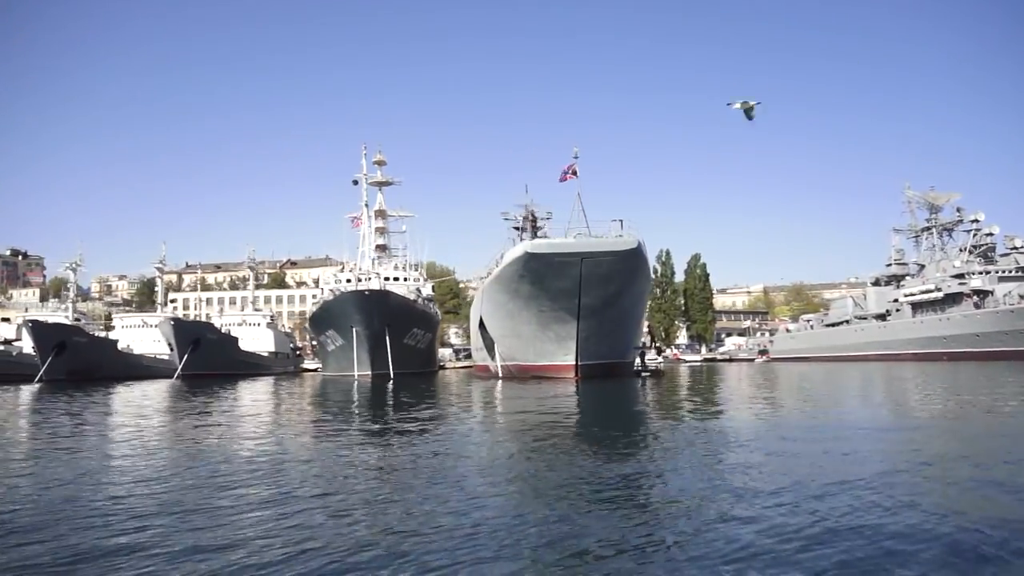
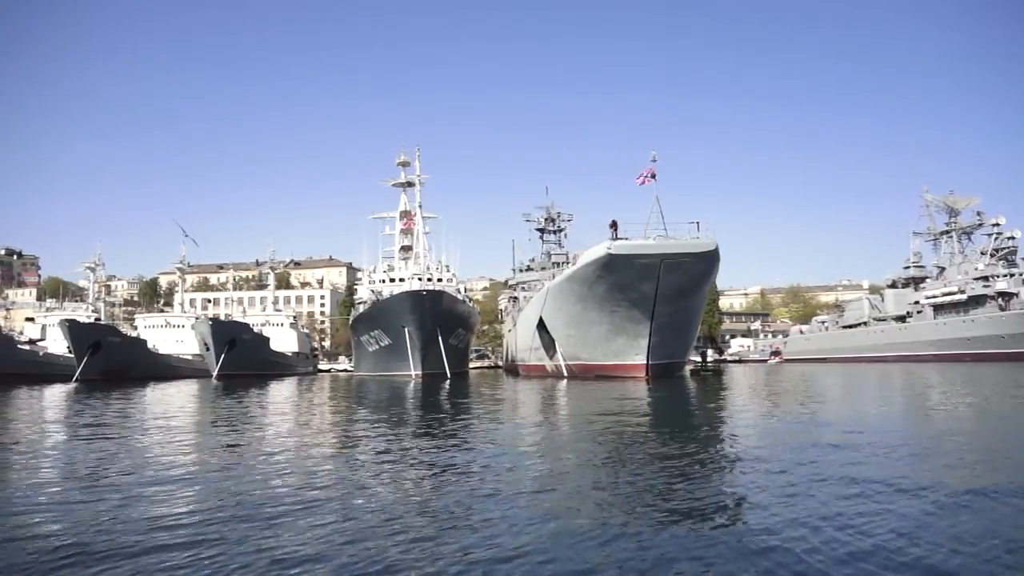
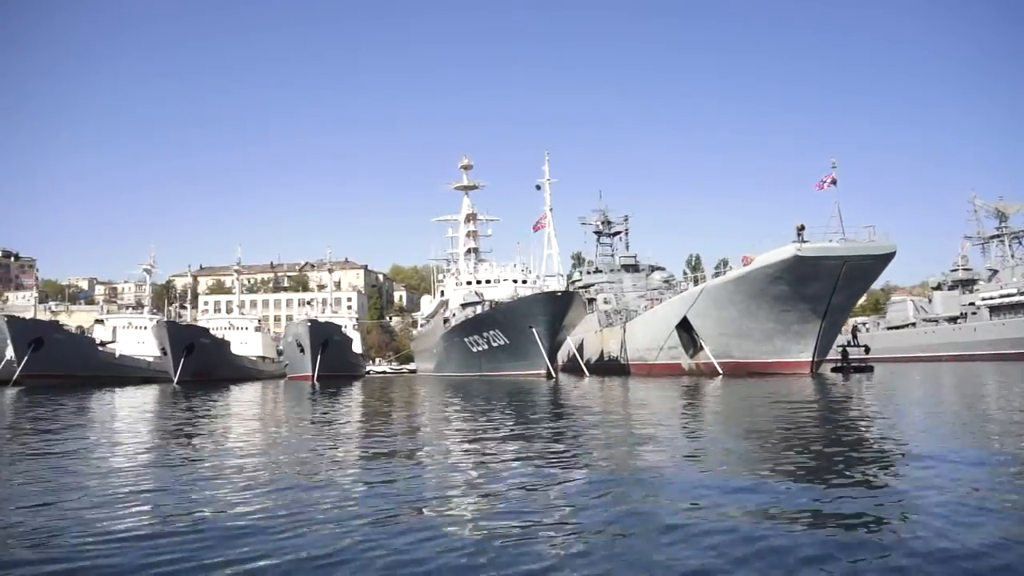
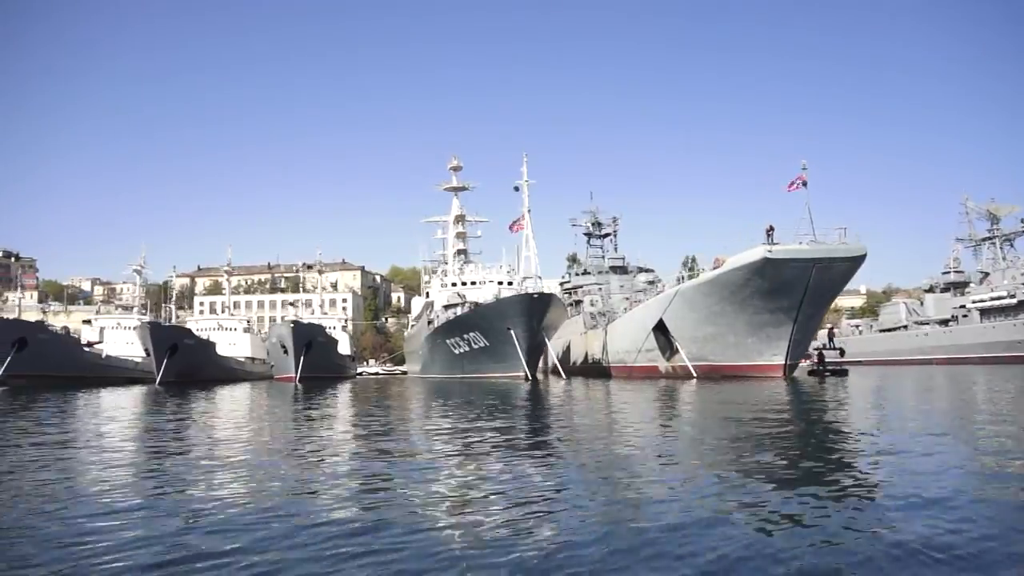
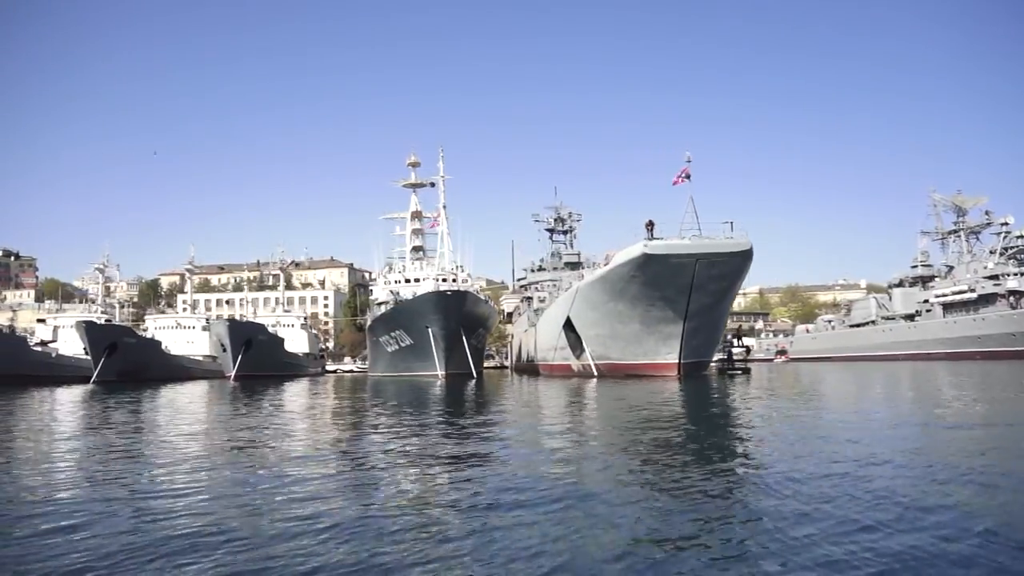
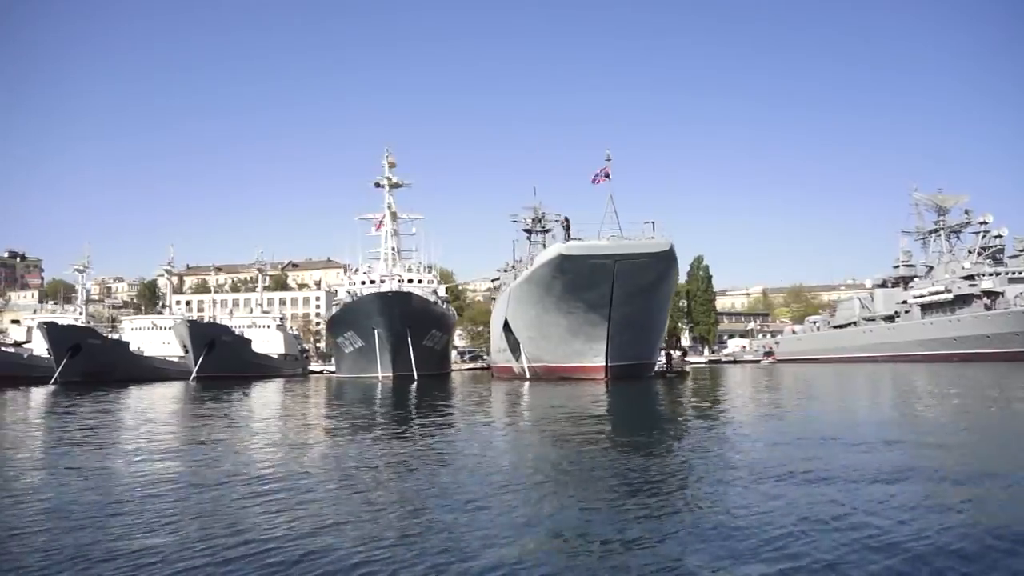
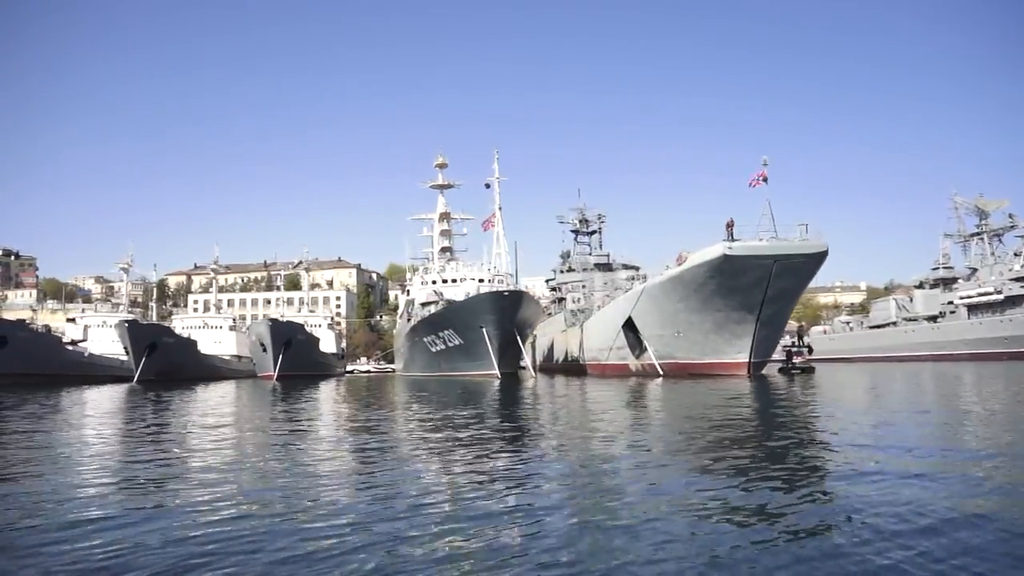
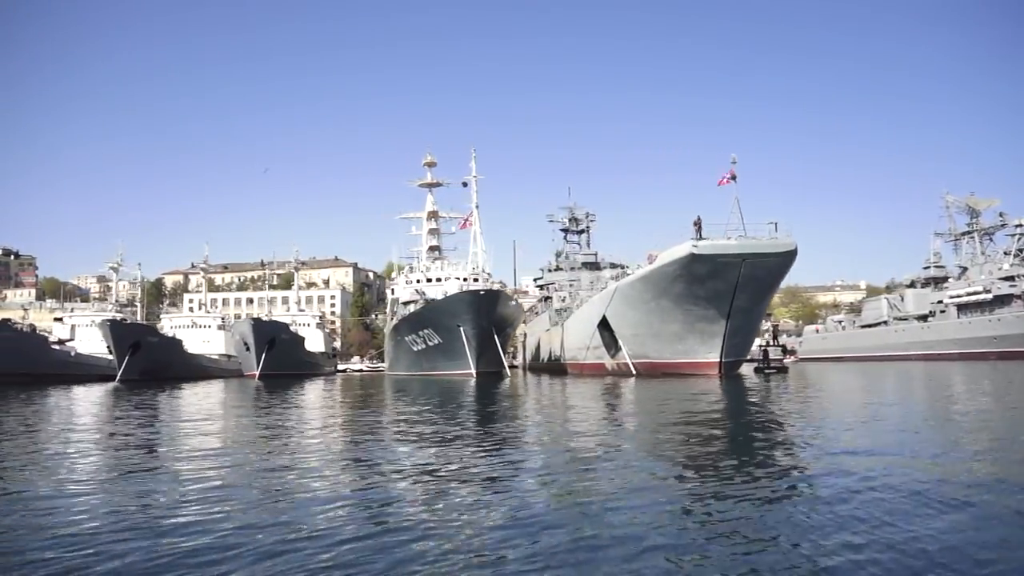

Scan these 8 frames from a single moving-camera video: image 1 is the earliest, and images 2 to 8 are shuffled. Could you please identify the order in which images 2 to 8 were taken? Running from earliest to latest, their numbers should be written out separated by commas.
6, 2, 5, 8, 7, 4, 3
